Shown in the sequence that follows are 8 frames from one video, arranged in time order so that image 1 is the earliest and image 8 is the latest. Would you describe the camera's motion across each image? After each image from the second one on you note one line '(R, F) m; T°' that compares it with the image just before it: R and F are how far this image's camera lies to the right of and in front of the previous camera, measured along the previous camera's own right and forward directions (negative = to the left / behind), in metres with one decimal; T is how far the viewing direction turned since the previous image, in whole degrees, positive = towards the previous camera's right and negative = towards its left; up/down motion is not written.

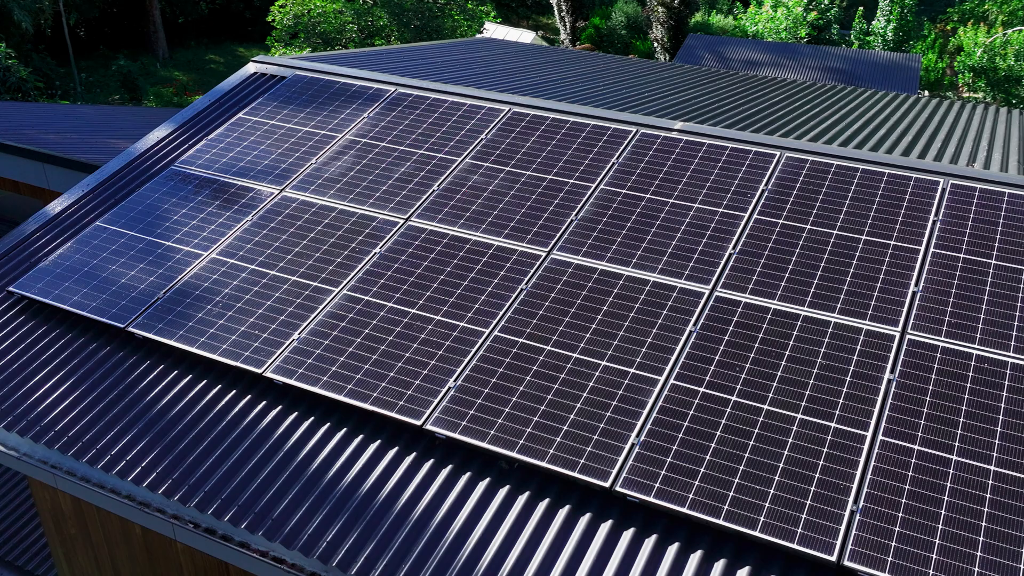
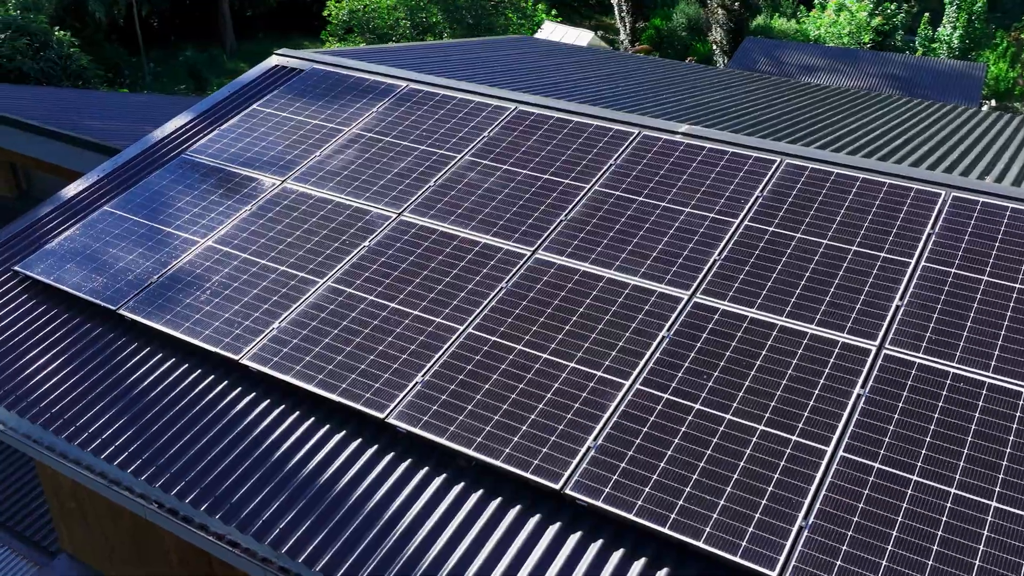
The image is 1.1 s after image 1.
(+0.9, +0.1) m; -4°
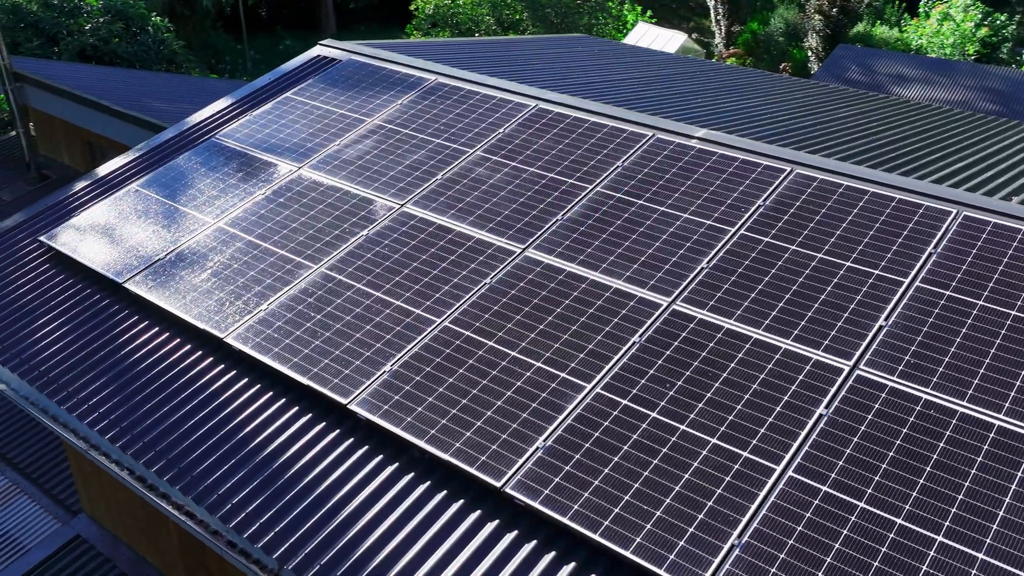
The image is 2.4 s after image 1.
(+1.5, +0.1) m; -6°
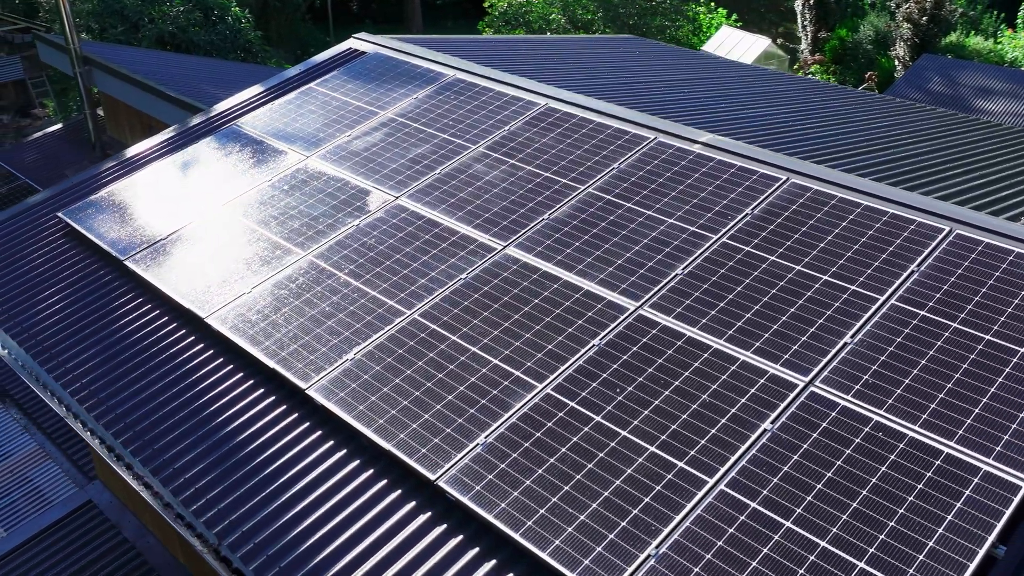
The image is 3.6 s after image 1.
(+1.4, +0.1) m; -5°
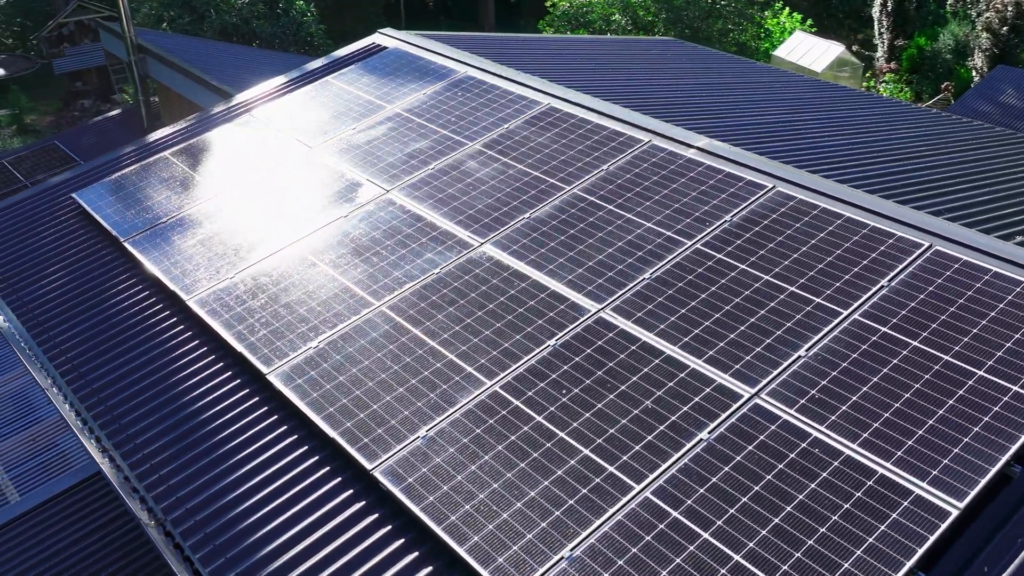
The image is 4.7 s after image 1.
(+1.3, 0.0) m; -5°
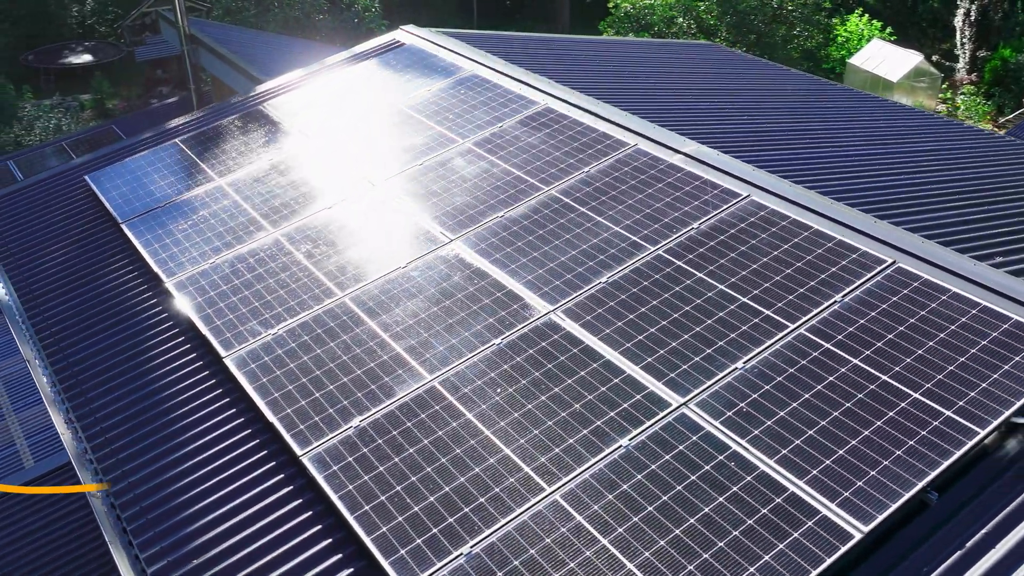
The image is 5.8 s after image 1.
(+1.5, 0.0) m; -5°
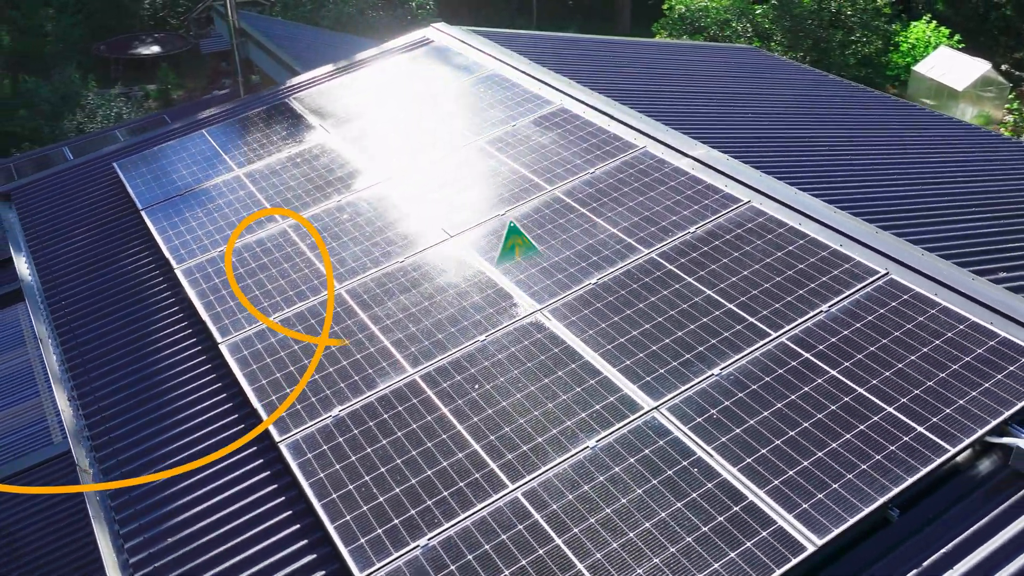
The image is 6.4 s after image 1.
(+0.9, 0.0) m; -4°
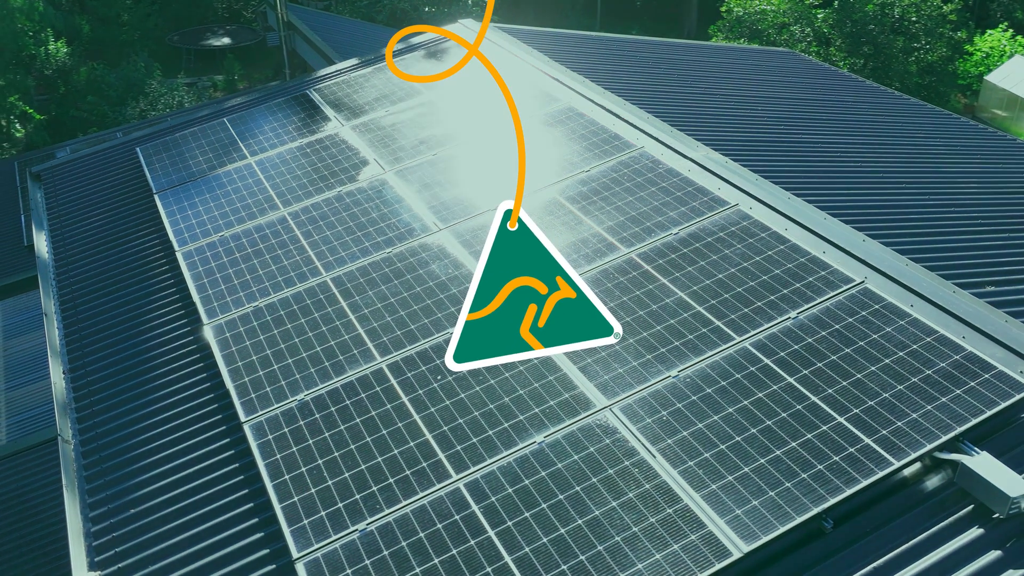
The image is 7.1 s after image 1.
(+1.1, 0.0) m; -4°
